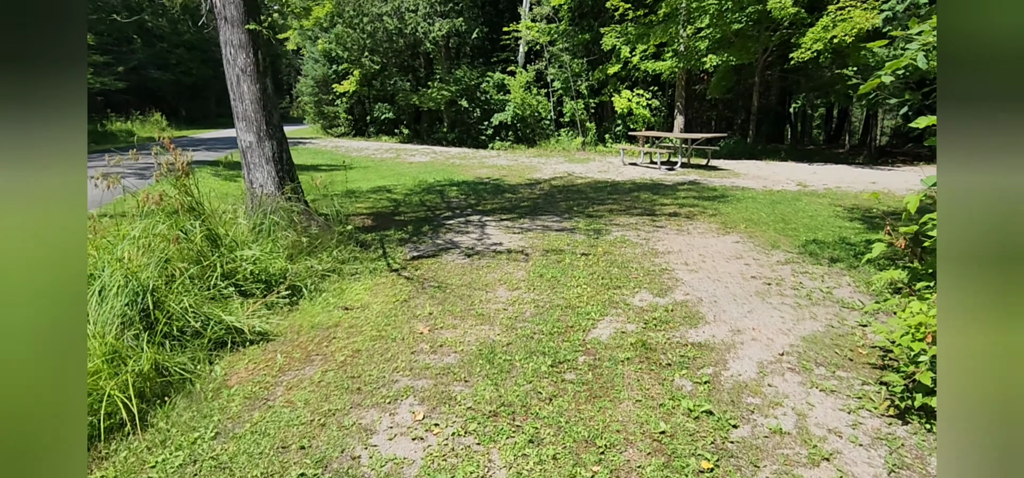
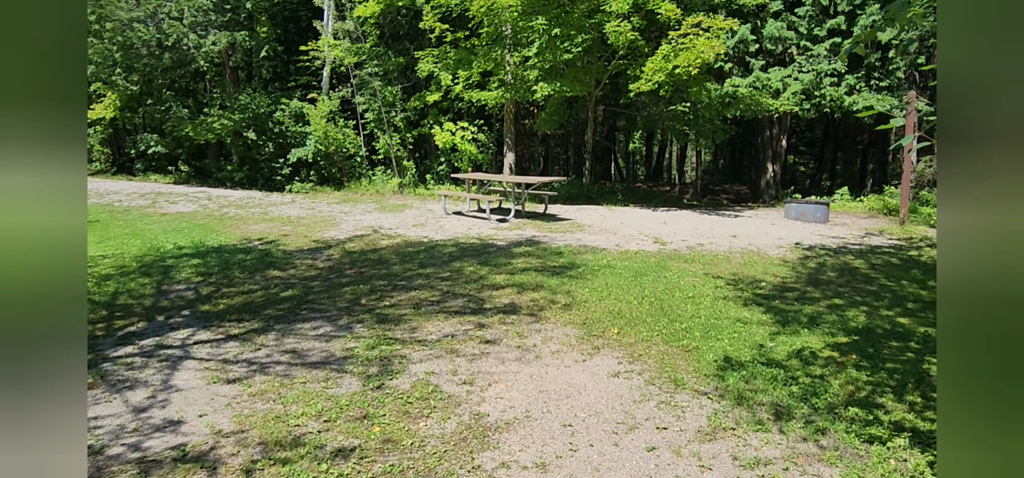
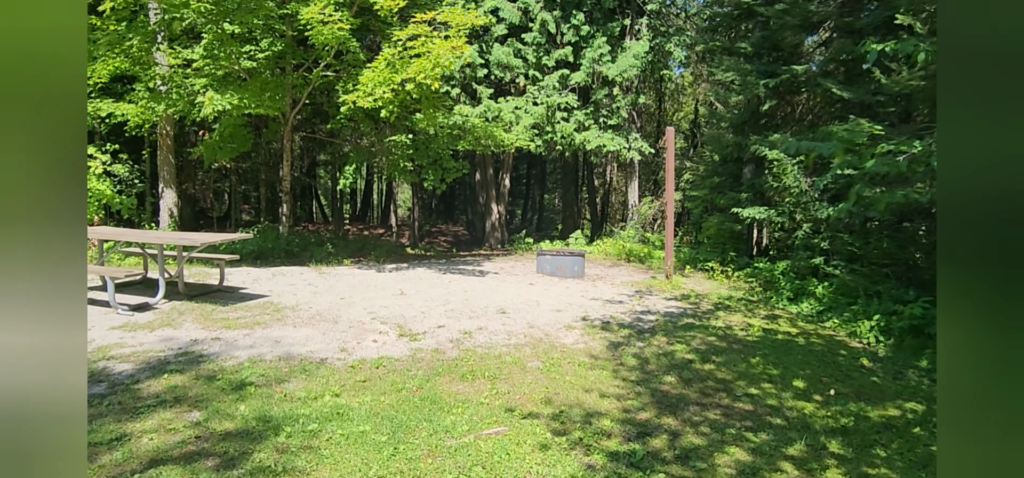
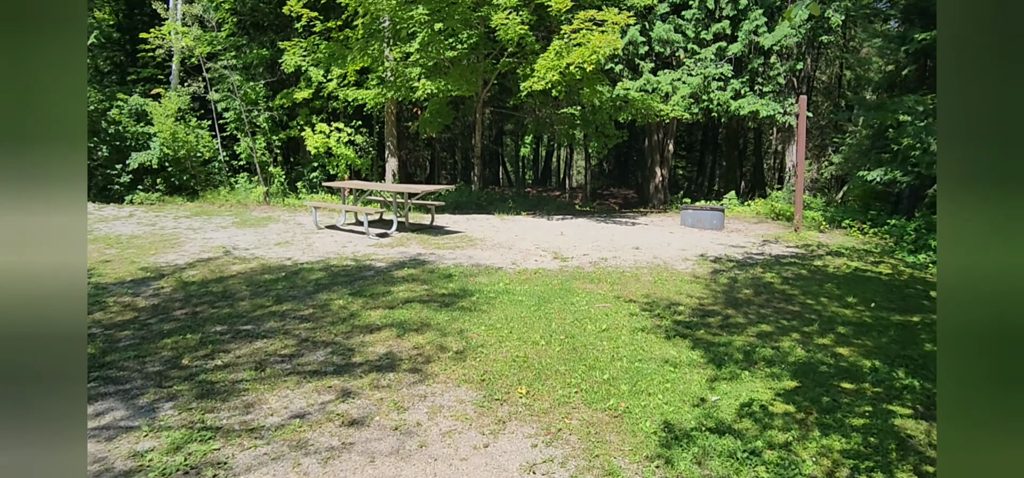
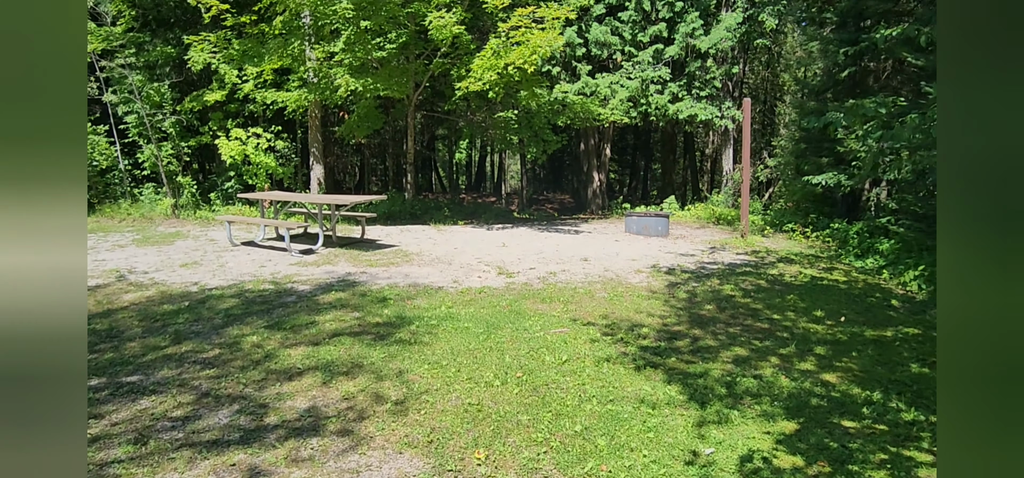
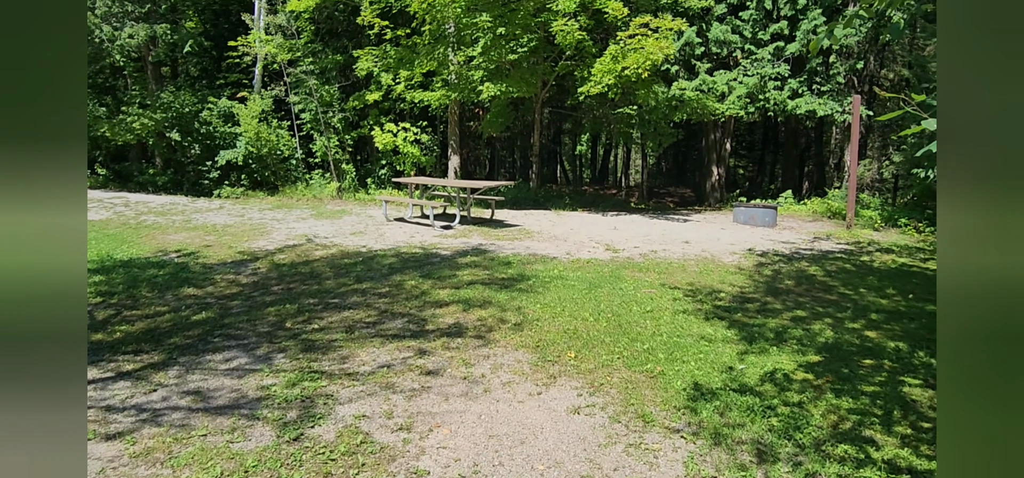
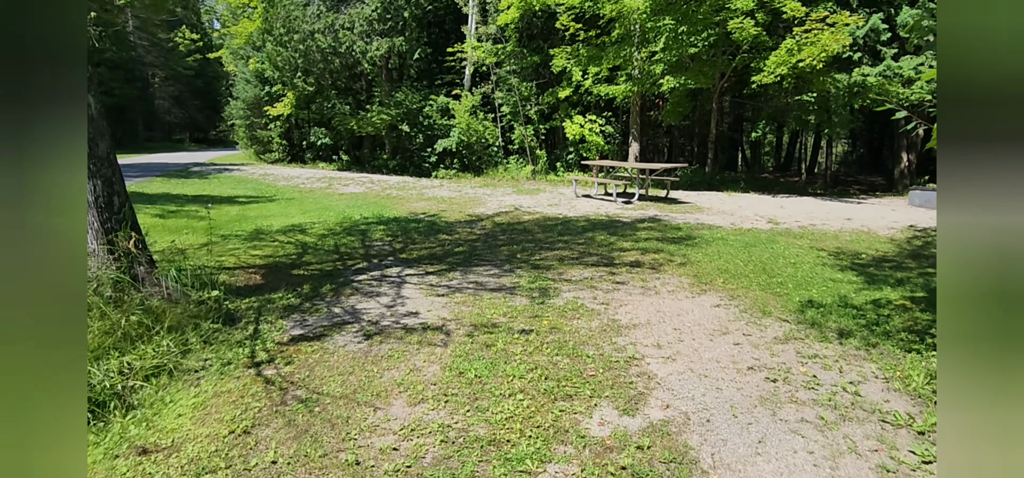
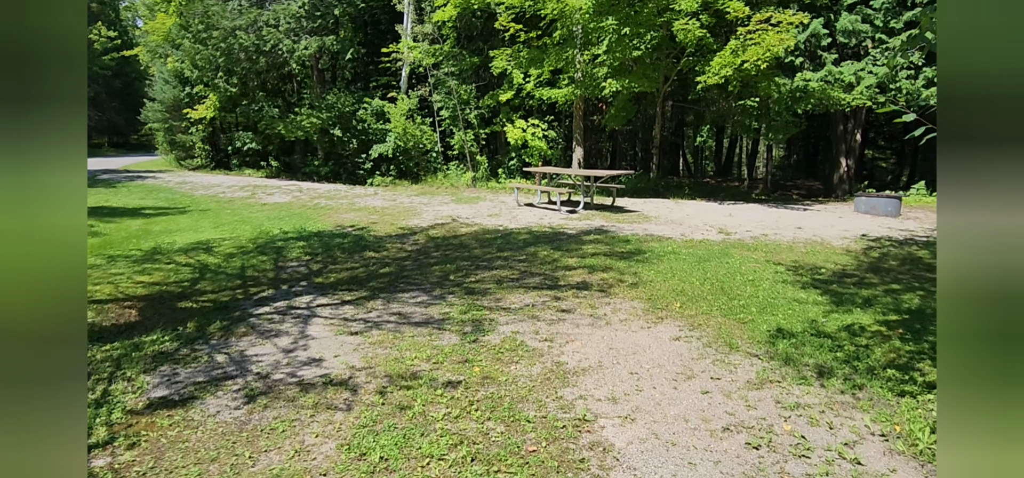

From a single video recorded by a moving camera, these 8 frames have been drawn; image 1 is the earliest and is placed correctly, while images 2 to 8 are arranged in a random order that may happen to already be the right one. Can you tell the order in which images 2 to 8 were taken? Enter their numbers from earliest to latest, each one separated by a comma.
7, 8, 2, 6, 4, 5, 3
